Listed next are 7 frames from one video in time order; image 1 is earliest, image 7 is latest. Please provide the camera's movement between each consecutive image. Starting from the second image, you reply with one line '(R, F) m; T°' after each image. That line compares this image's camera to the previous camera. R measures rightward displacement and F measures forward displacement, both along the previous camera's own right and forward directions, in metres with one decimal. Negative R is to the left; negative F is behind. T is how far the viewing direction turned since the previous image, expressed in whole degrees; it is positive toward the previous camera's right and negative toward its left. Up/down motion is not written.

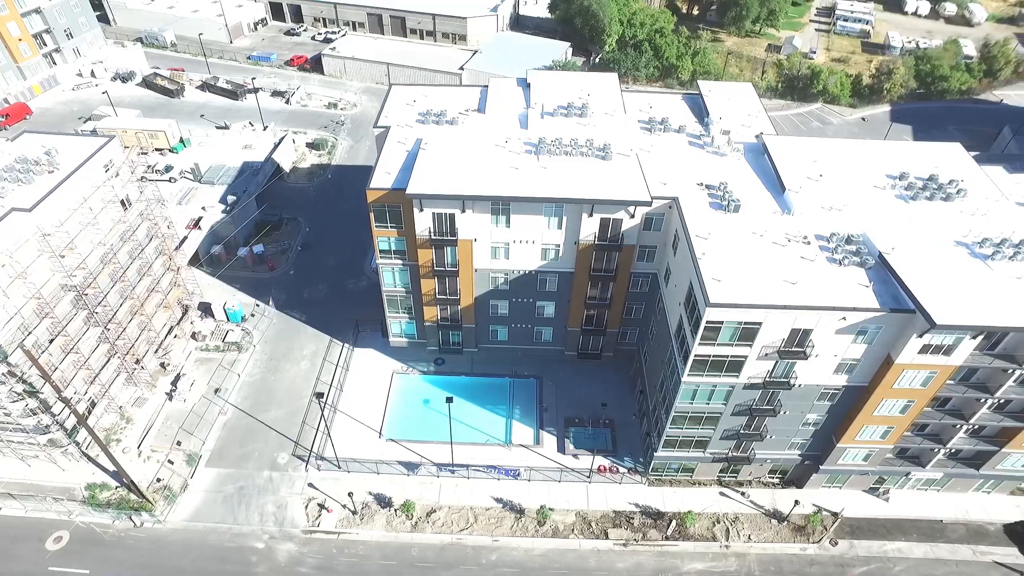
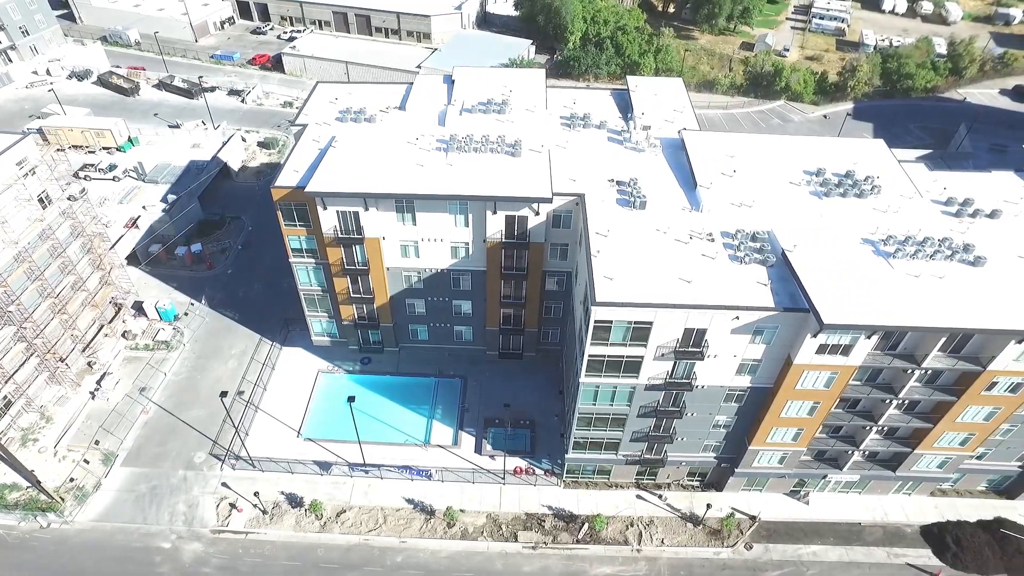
(+10.6, +0.6) m; 0°
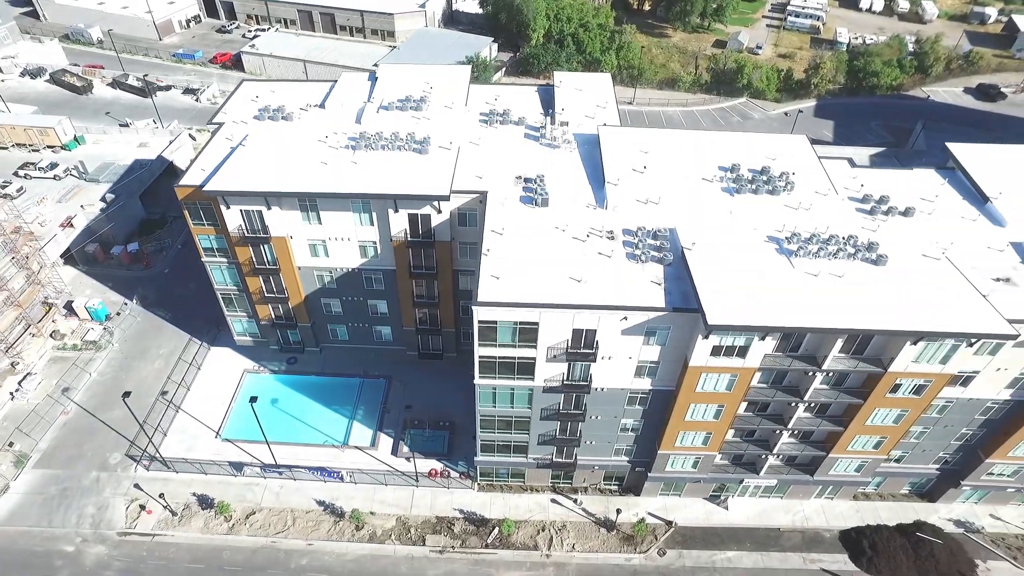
(+10.4, +0.9) m; 0°
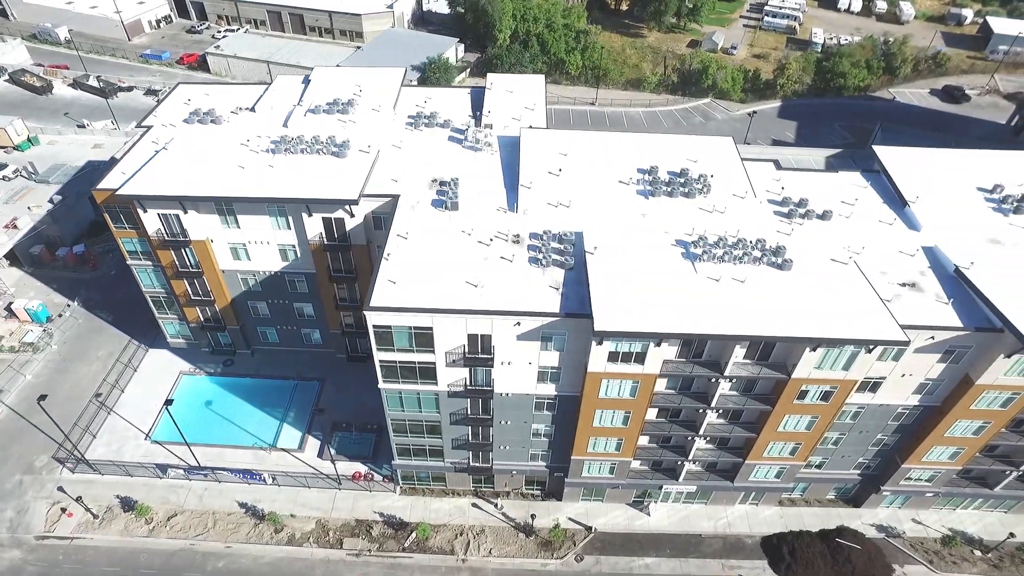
(+9.2, +0.1) m; 0°
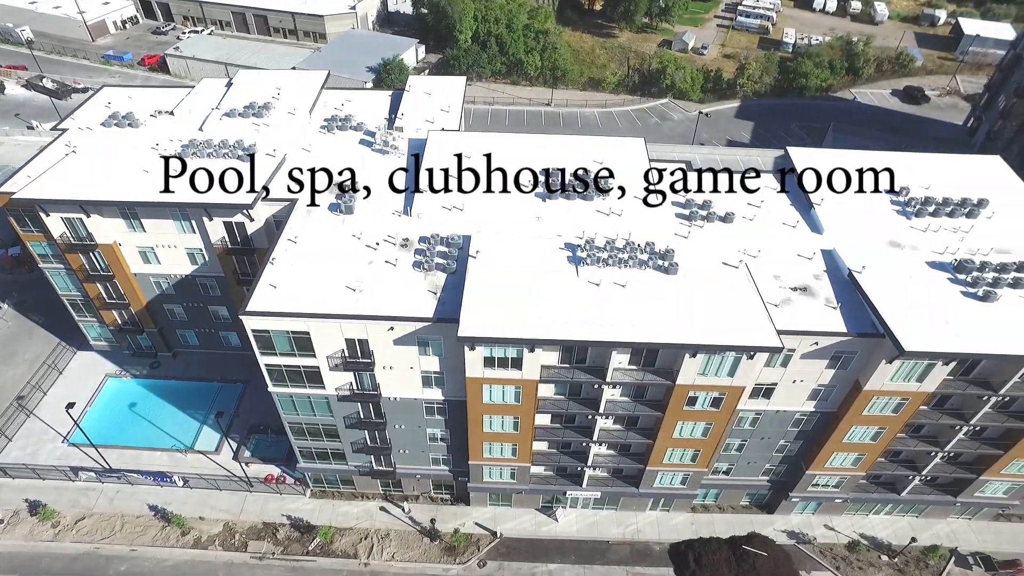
(+10.8, +0.1) m; 0°
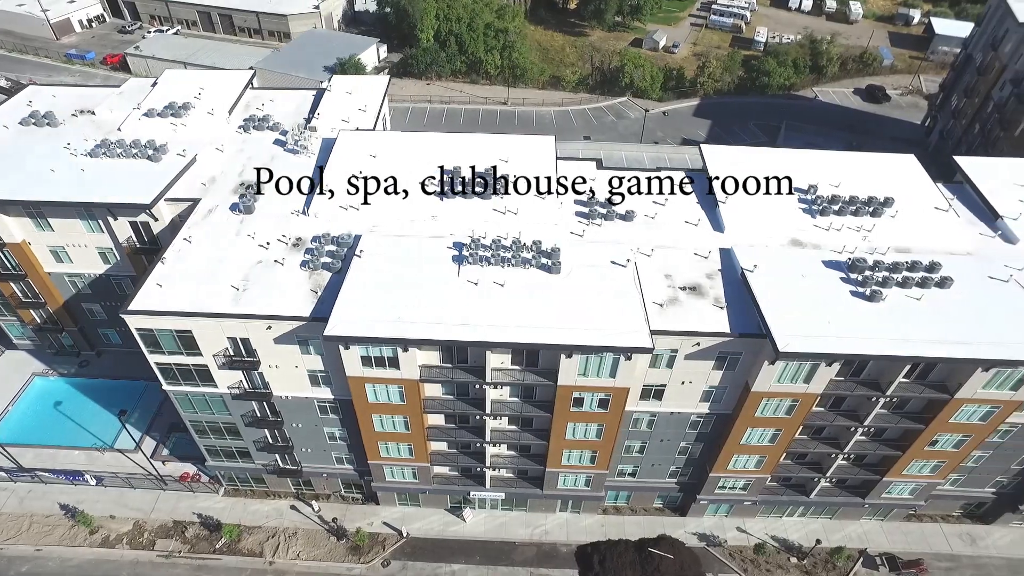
(+10.5, +0.1) m; 0°
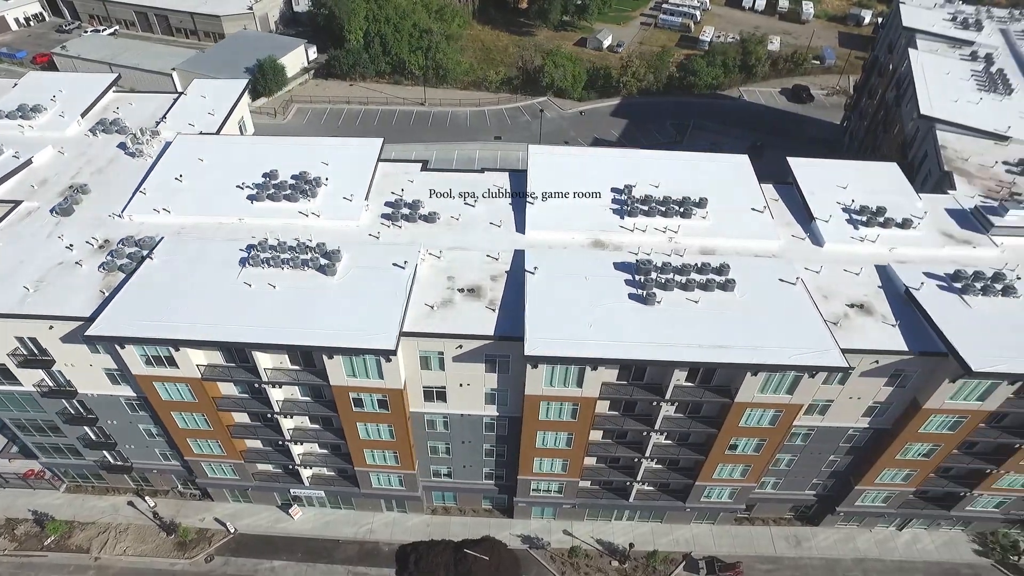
(+19.8, -0.2) m; 0°
